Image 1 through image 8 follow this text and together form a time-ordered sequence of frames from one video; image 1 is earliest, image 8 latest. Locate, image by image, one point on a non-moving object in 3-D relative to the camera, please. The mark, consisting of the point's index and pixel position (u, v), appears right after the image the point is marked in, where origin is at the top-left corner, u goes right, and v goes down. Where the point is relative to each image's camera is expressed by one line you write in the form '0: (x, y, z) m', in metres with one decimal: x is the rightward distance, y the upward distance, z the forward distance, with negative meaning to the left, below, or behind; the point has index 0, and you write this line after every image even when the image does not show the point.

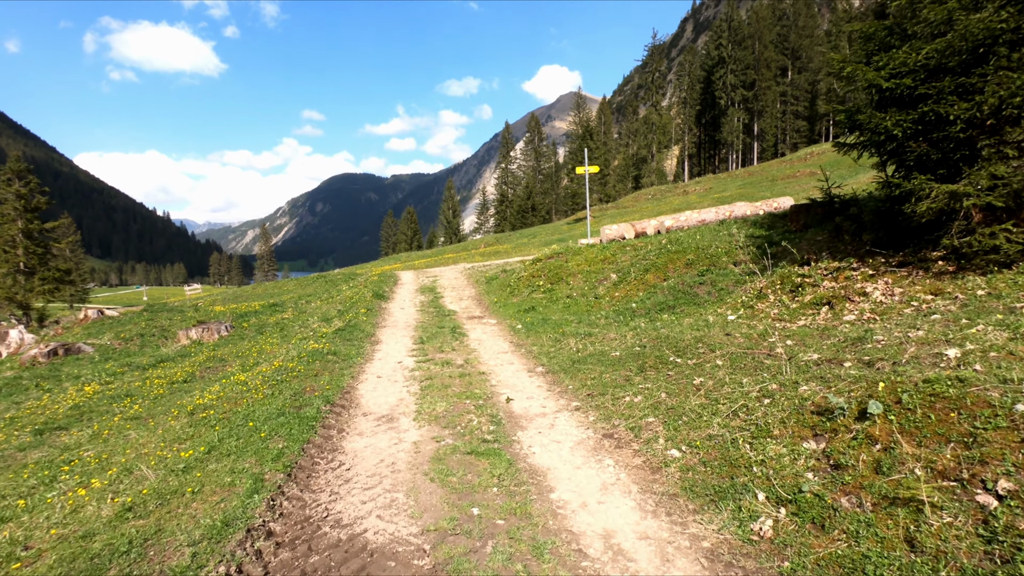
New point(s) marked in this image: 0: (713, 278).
0: (+6.3, +0.3, +16.8) m
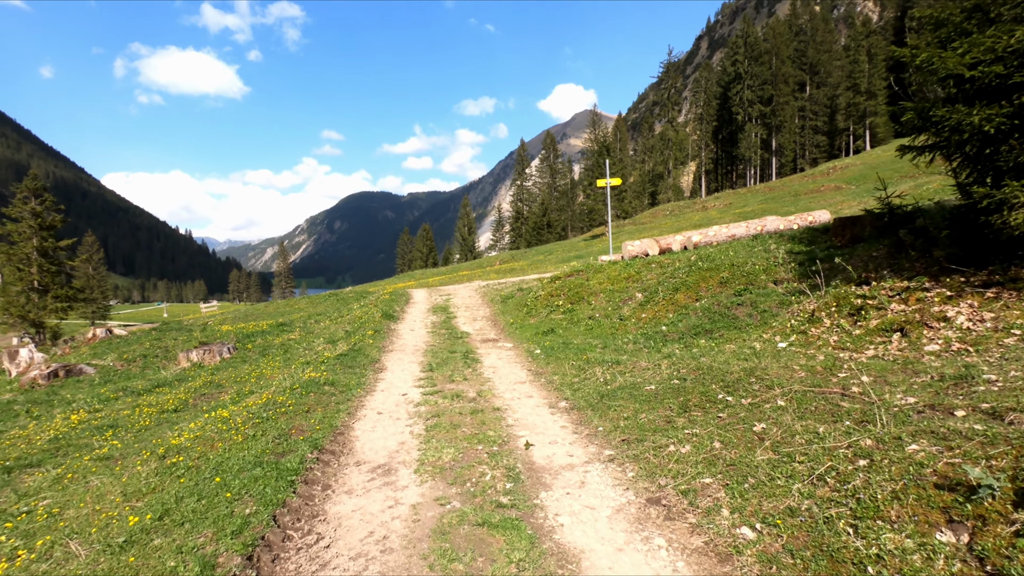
0: (+6.8, -0.3, +15.1) m
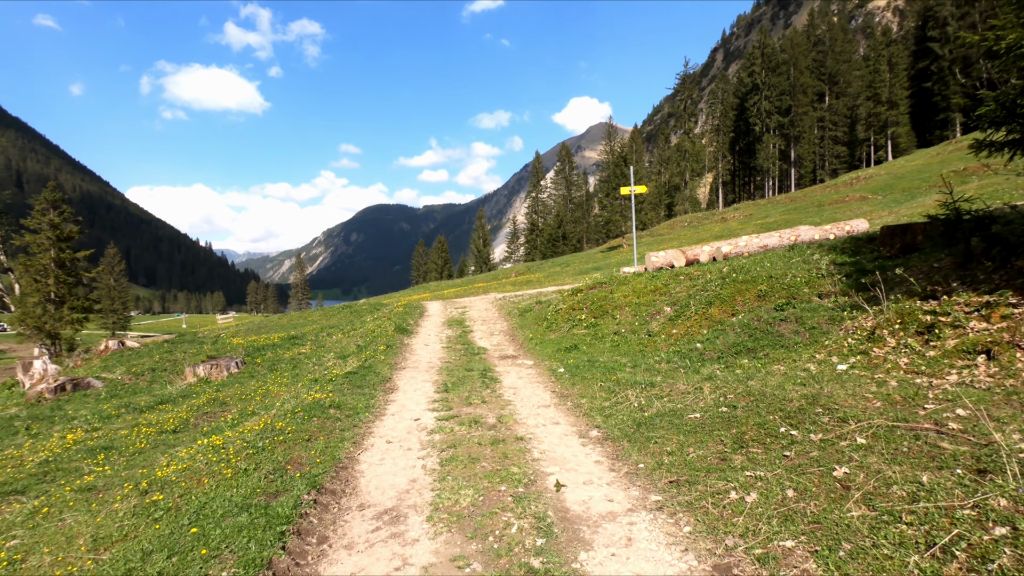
0: (+7.4, -0.6, +13.8) m
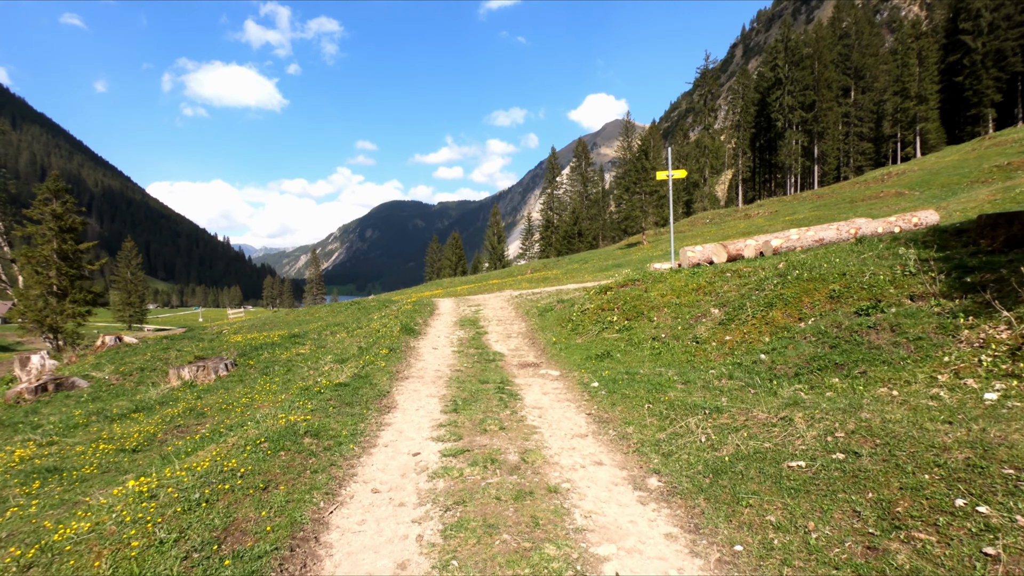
0: (+7.9, -0.6, +11.1) m
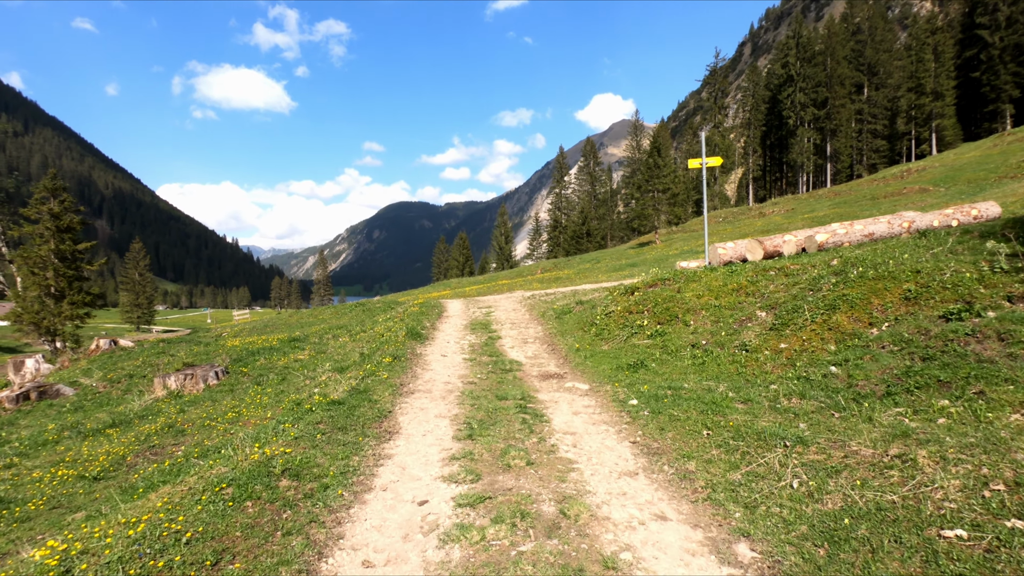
0: (+8.3, -0.6, +9.2) m
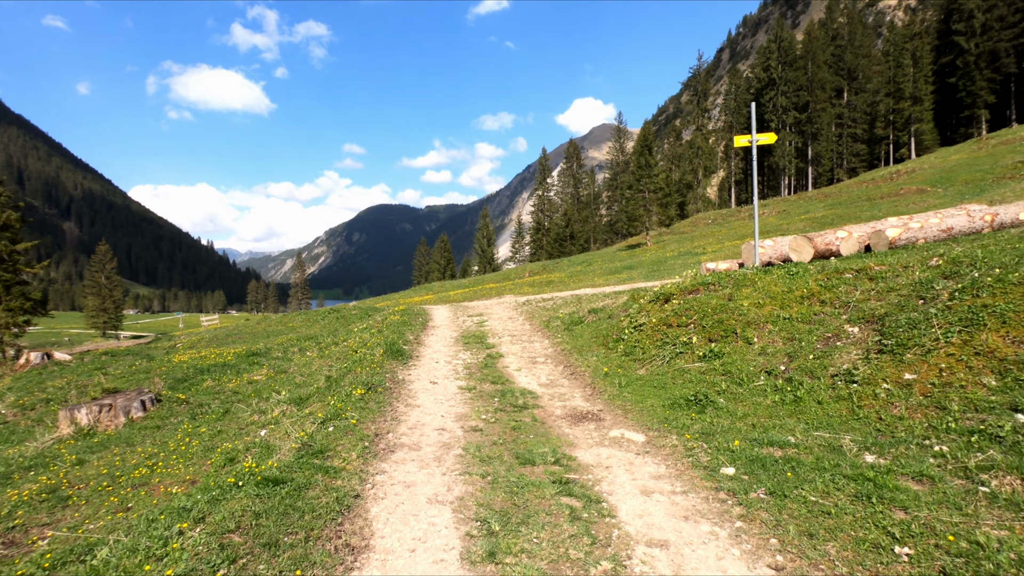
0: (+8.8, -0.7, +6.0) m
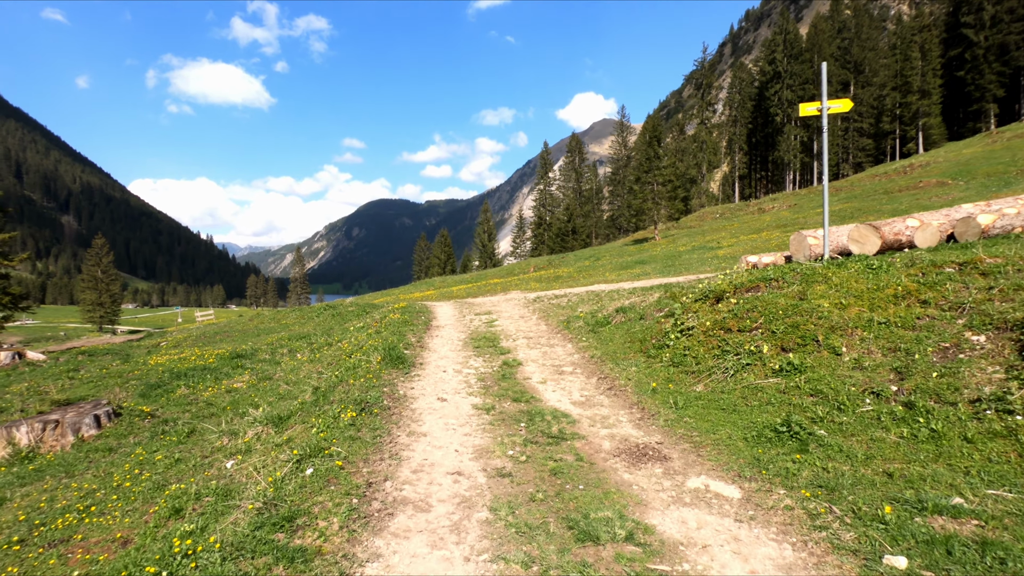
0: (+9.3, -0.7, +3.7) m
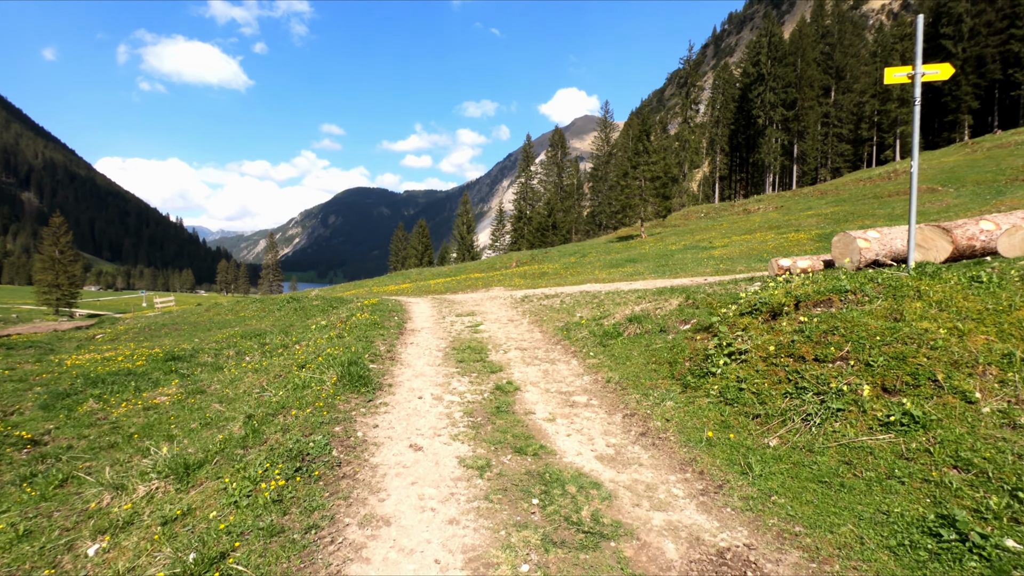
0: (+9.6, -1.2, +1.3) m
